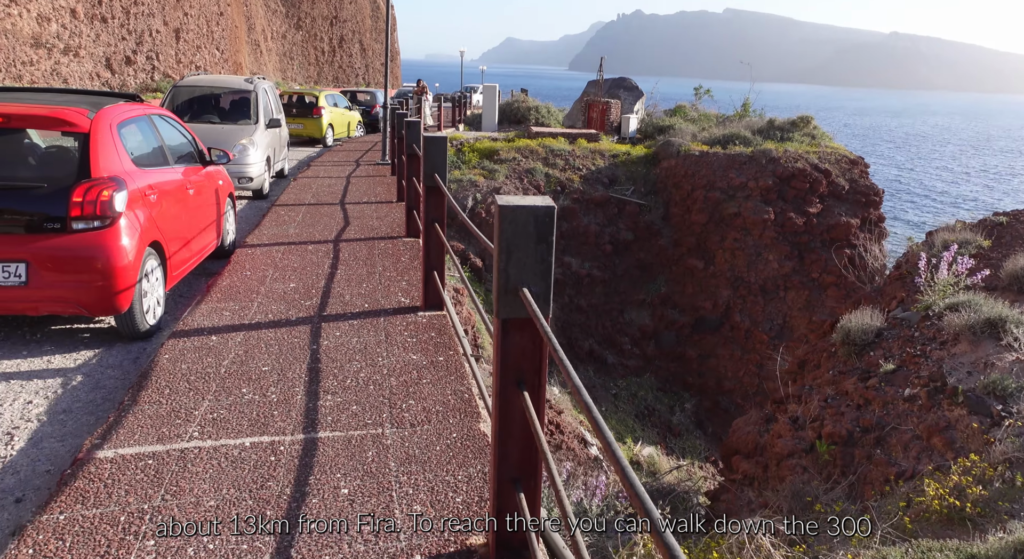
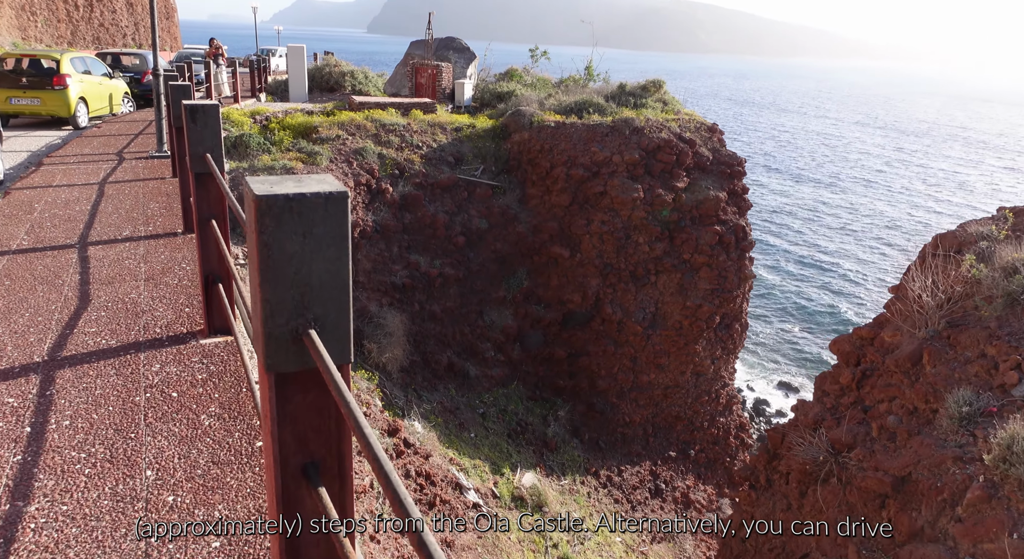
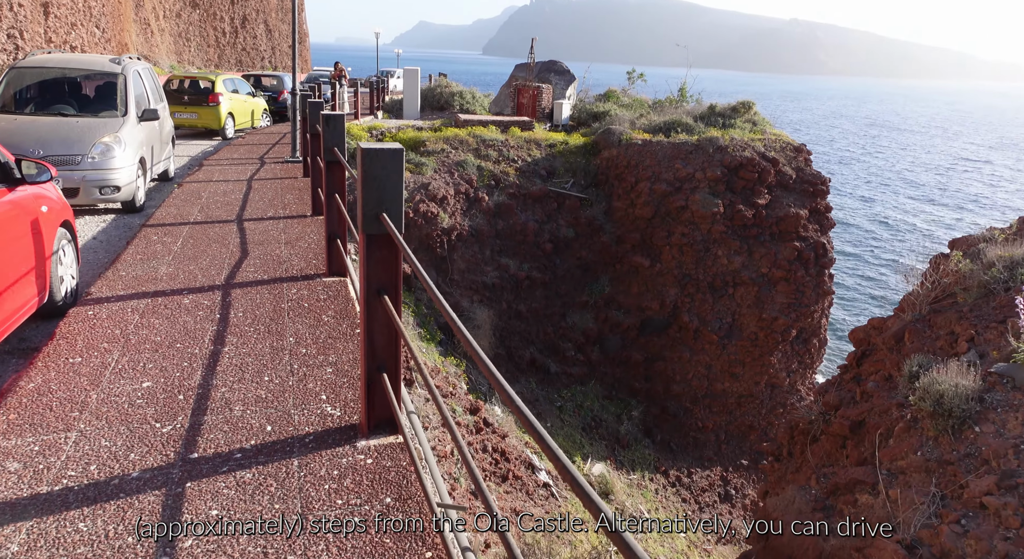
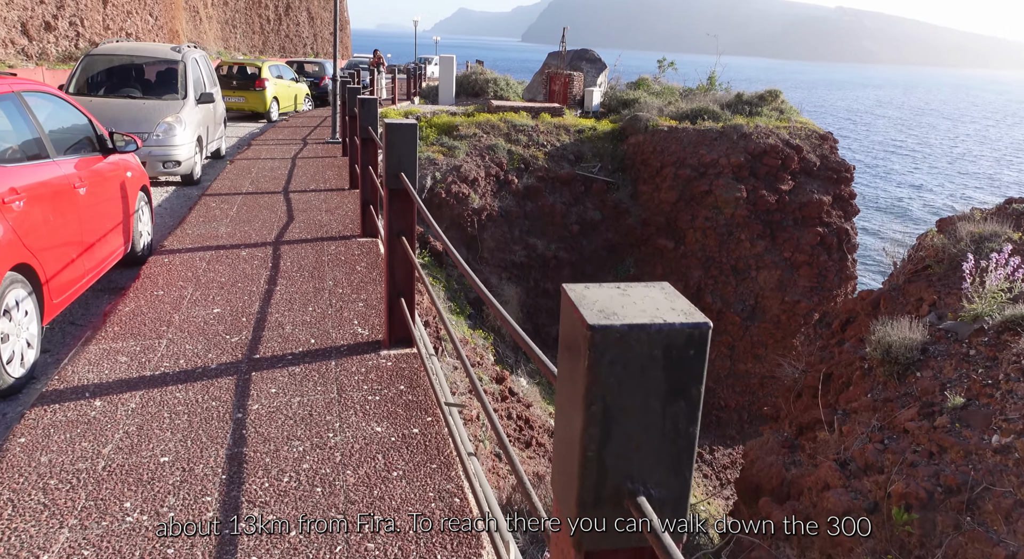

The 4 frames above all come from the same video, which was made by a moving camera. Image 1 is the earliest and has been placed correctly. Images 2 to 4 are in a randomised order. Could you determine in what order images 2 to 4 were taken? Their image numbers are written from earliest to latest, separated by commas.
4, 3, 2
